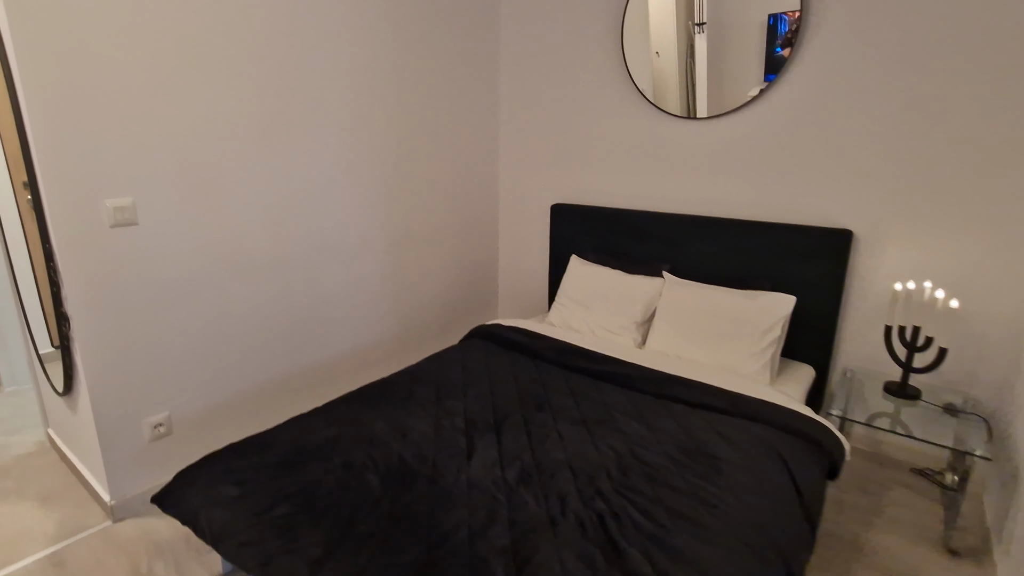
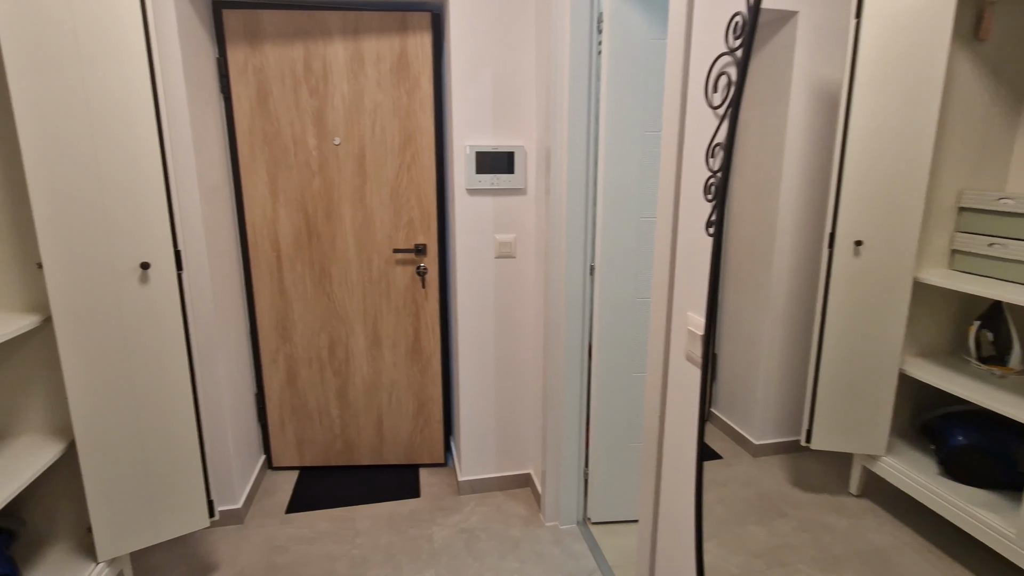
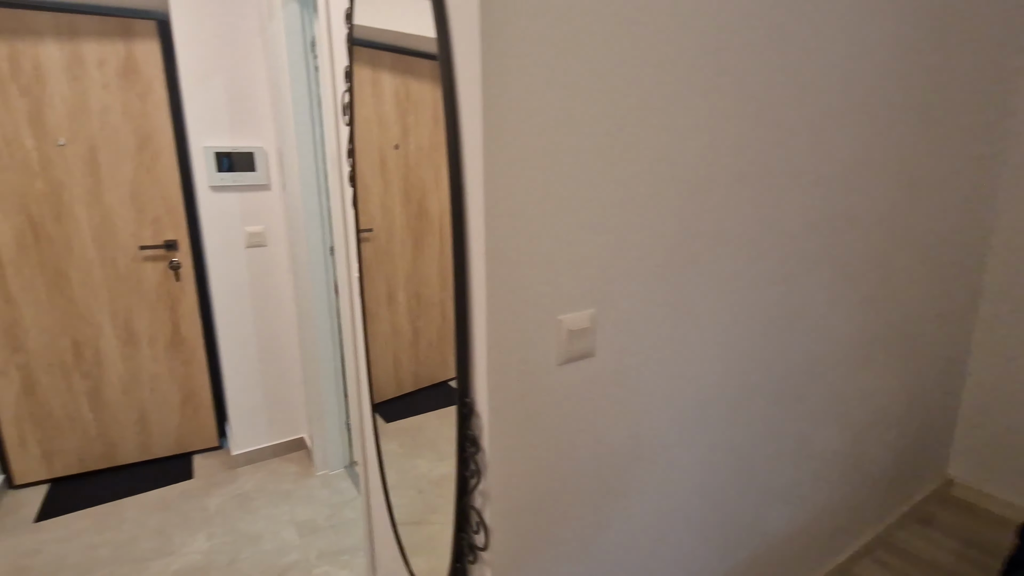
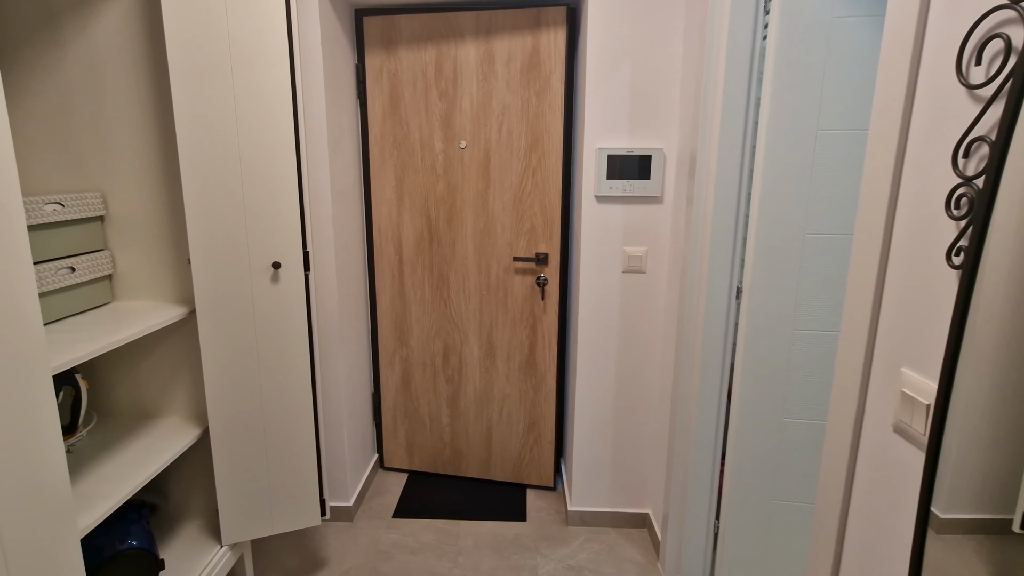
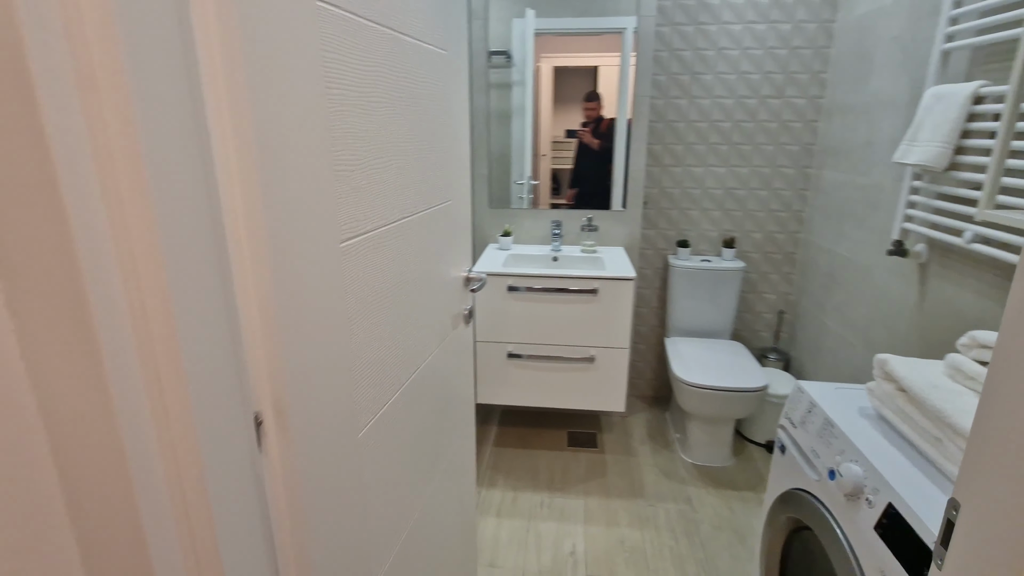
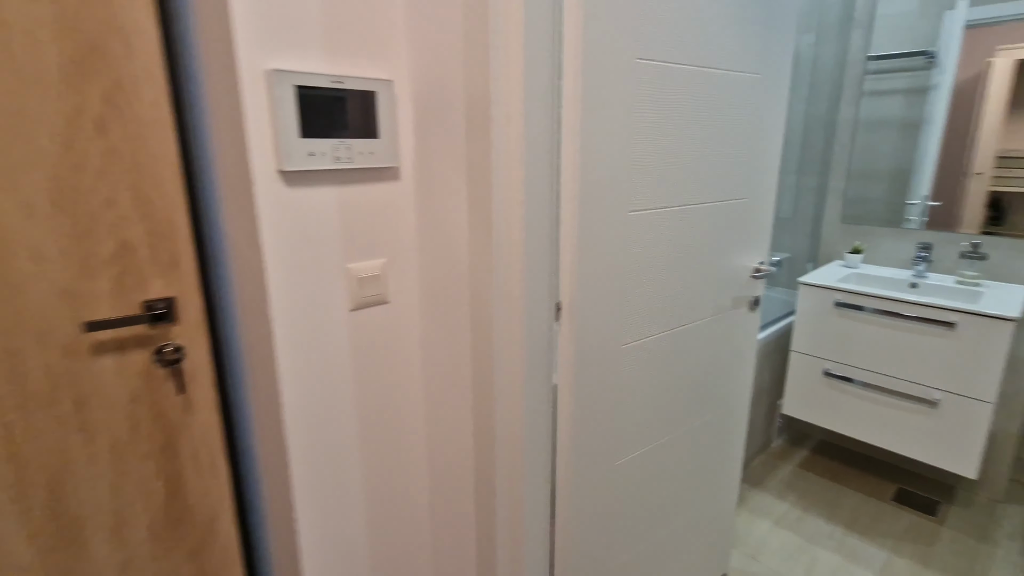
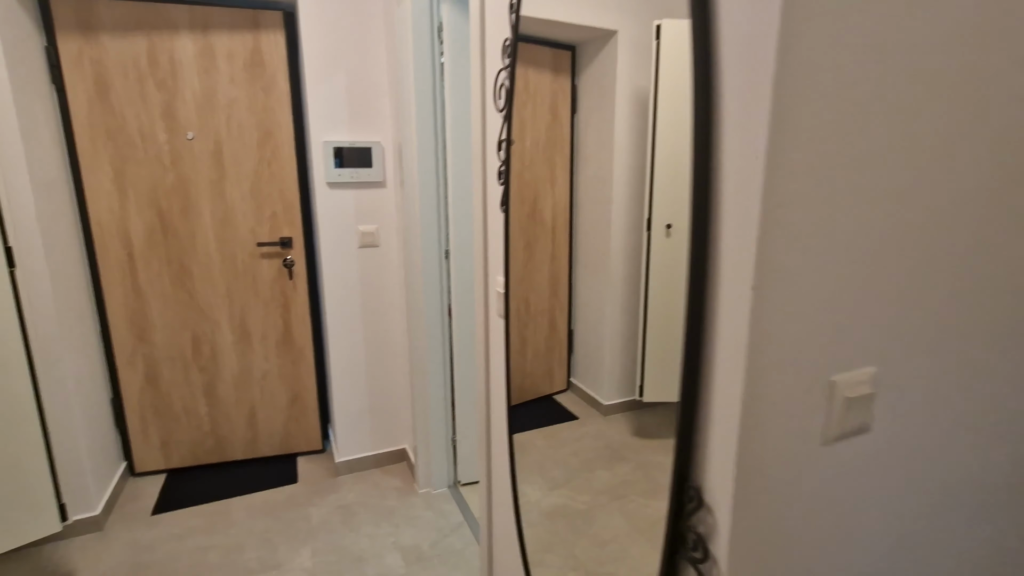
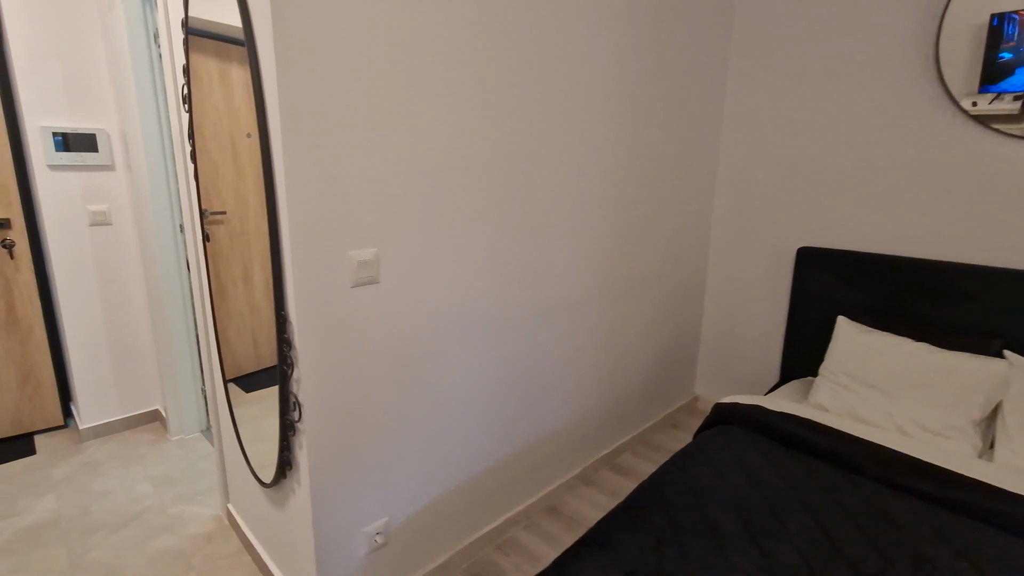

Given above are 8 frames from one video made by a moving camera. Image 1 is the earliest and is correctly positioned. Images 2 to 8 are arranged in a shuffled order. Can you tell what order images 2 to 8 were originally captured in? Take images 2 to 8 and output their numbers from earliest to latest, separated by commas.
8, 3, 7, 2, 4, 6, 5
